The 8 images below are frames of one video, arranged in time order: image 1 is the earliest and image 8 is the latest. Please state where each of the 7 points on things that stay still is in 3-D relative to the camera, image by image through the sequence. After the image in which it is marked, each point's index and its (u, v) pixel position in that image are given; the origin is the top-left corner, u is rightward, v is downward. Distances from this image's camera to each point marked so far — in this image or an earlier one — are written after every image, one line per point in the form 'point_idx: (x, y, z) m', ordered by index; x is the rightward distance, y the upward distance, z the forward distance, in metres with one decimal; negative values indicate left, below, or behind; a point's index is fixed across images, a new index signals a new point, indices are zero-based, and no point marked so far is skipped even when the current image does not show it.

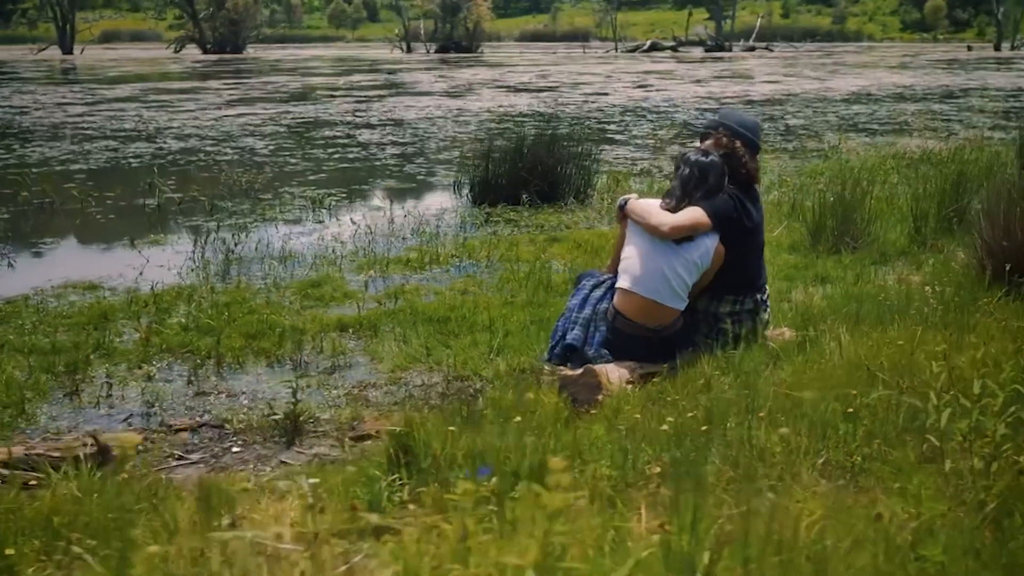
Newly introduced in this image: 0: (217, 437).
0: (-1.2, -0.6, +4.9) m
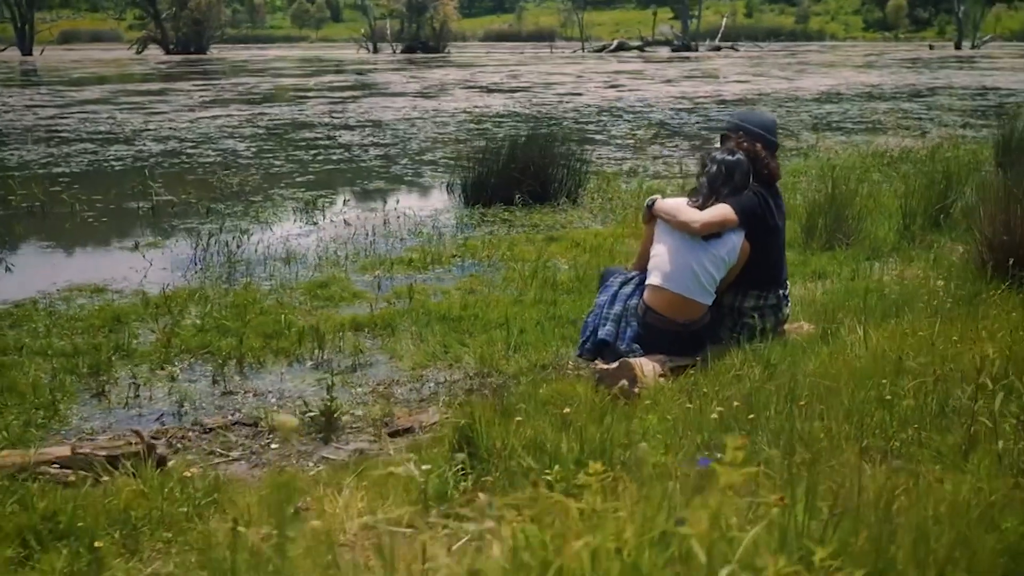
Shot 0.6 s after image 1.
0: (-1.1, -0.6, +5.0) m
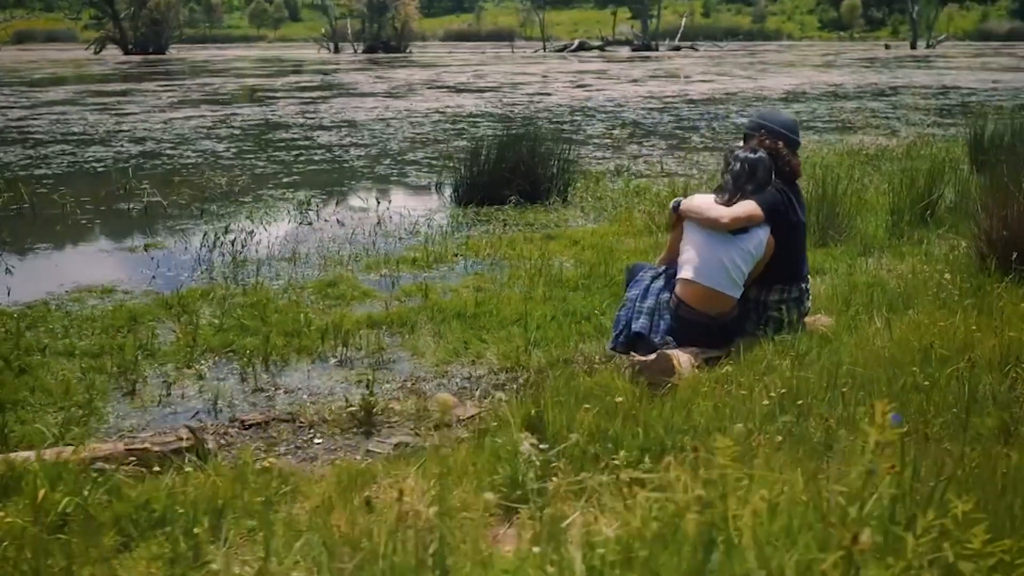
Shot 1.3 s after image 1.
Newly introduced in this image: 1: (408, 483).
0: (-0.9, -0.6, +5.1) m
1: (-0.3, -0.6, +3.8) m
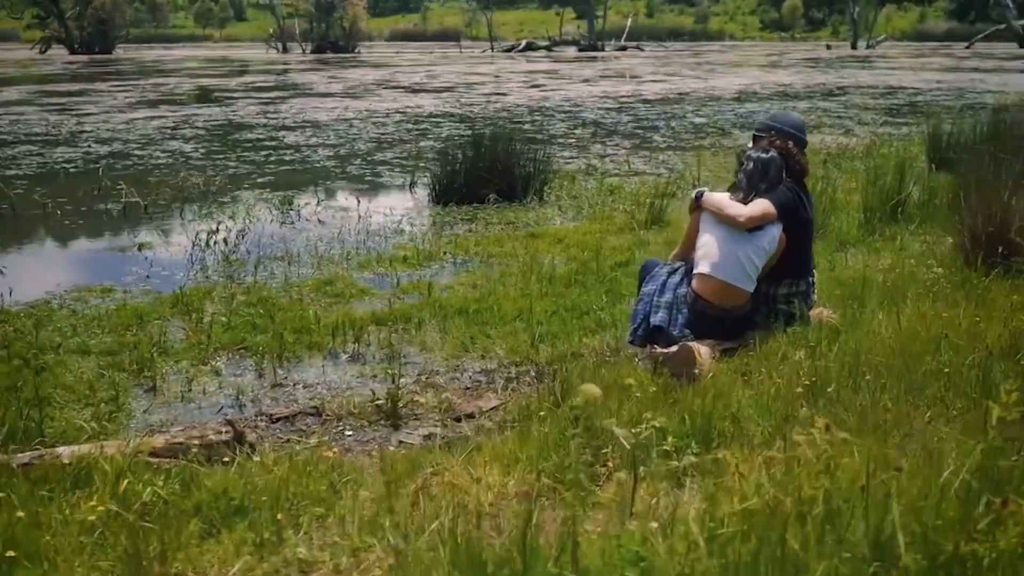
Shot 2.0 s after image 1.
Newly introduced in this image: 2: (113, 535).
0: (-0.8, -0.6, +5.3) m
1: (-0.2, -0.6, +4.0) m
2: (-1.1, -0.6, +3.2) m
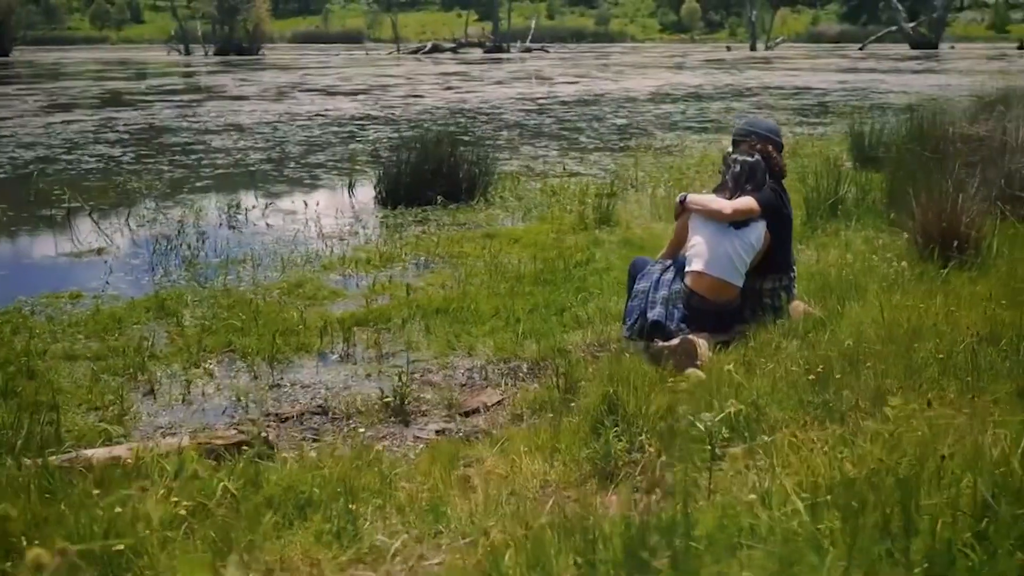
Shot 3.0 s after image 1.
0: (-0.8, -0.6, +5.4) m
1: (-0.1, -0.6, +4.2) m
2: (-0.9, -0.7, +3.4) m
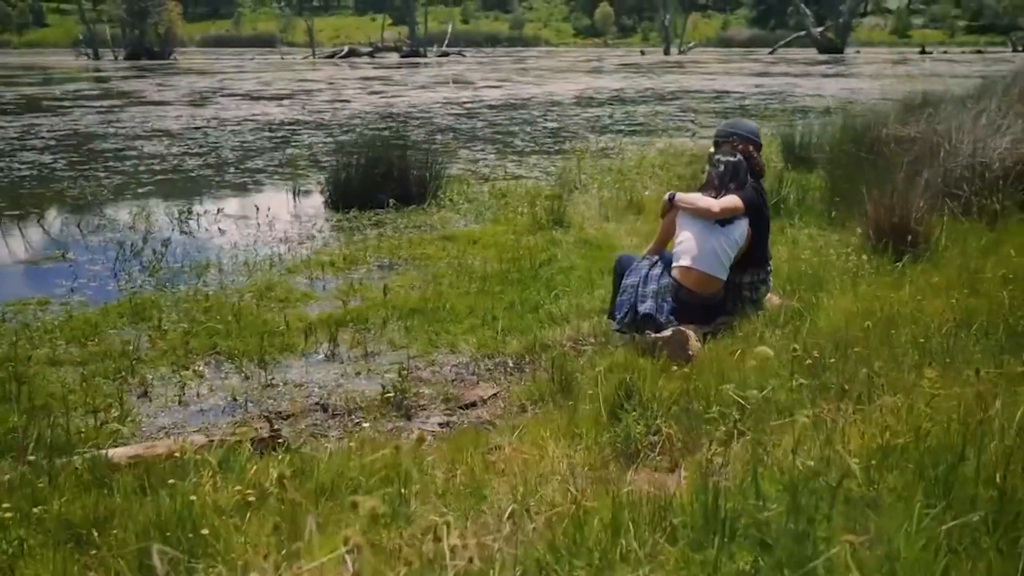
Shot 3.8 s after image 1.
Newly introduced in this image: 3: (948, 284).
0: (-0.8, -0.6, +5.6) m
1: (0.0, -0.6, +4.5) m
2: (-0.7, -0.6, +3.6) m
3: (+2.2, 0.0, +6.1) m
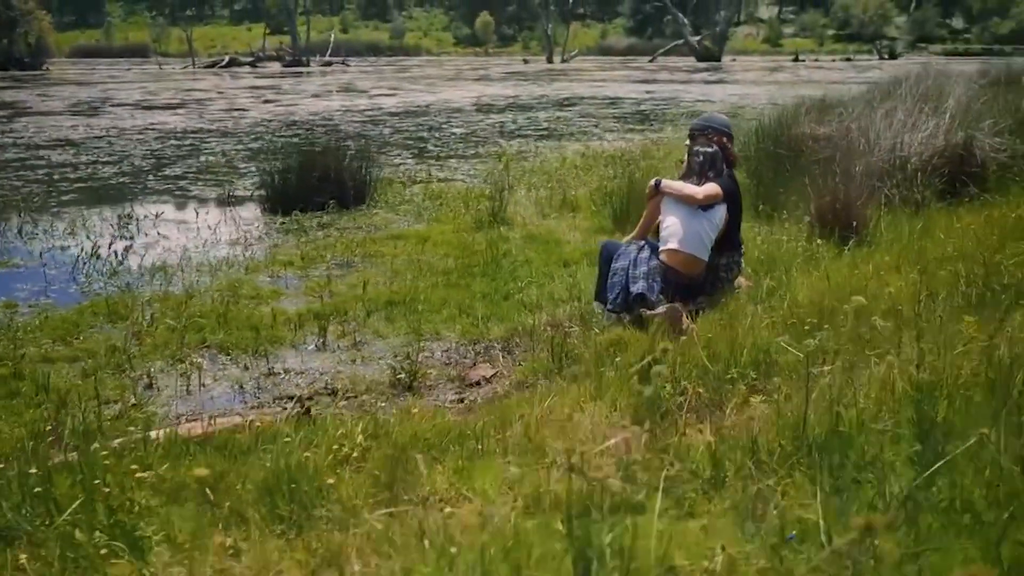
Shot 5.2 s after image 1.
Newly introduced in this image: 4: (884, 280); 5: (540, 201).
0: (-0.8, -0.5, +5.9) m
1: (+0.1, -0.5, +4.9) m
2: (-0.5, -0.6, +3.9) m
3: (+2.1, +0.1, +6.7) m
4: (+1.9, 0.0, +6.2) m
5: (+0.3, +0.8, +11.9) m
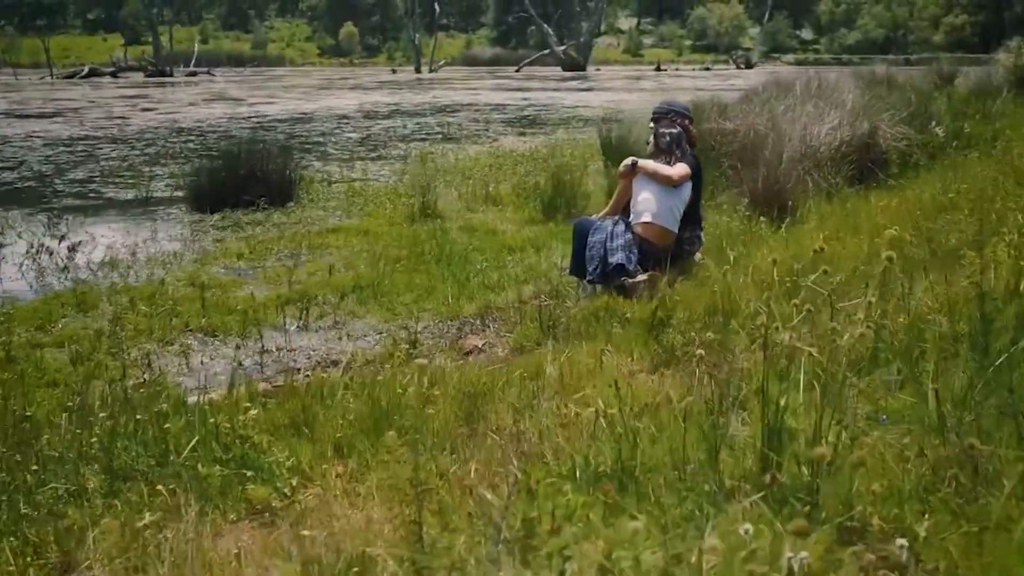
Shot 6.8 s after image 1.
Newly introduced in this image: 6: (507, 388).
0: (-0.8, -0.4, +6.2) m
1: (+0.2, -0.3, +5.3) m
2: (-0.3, -0.4, +4.3) m
3: (+2.0, +0.3, +7.4) m
4: (+1.8, +0.2, +6.9) m
5: (-0.5, +0.9, +12.3) m
6: (0.0, -0.4, +4.6) m
